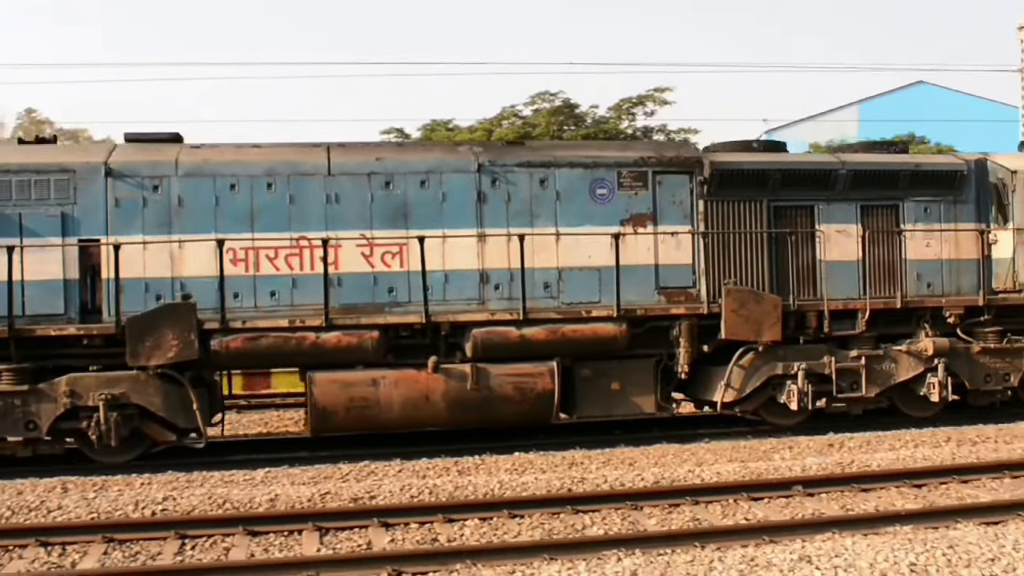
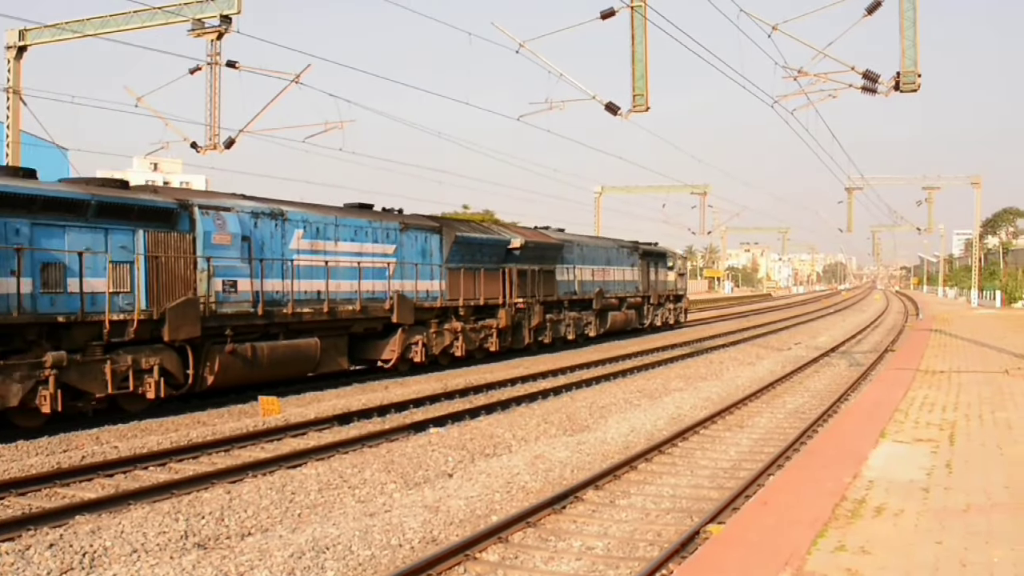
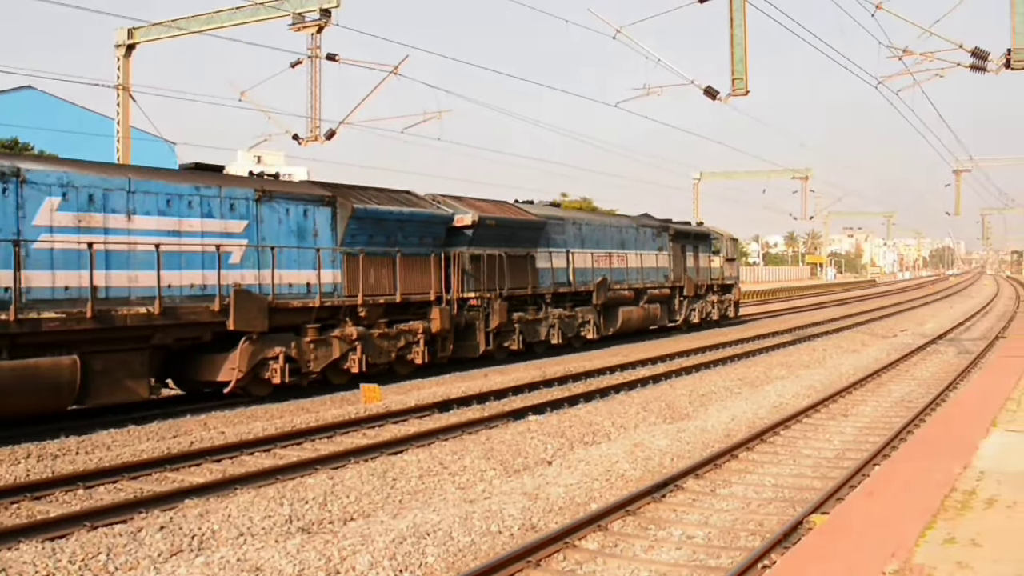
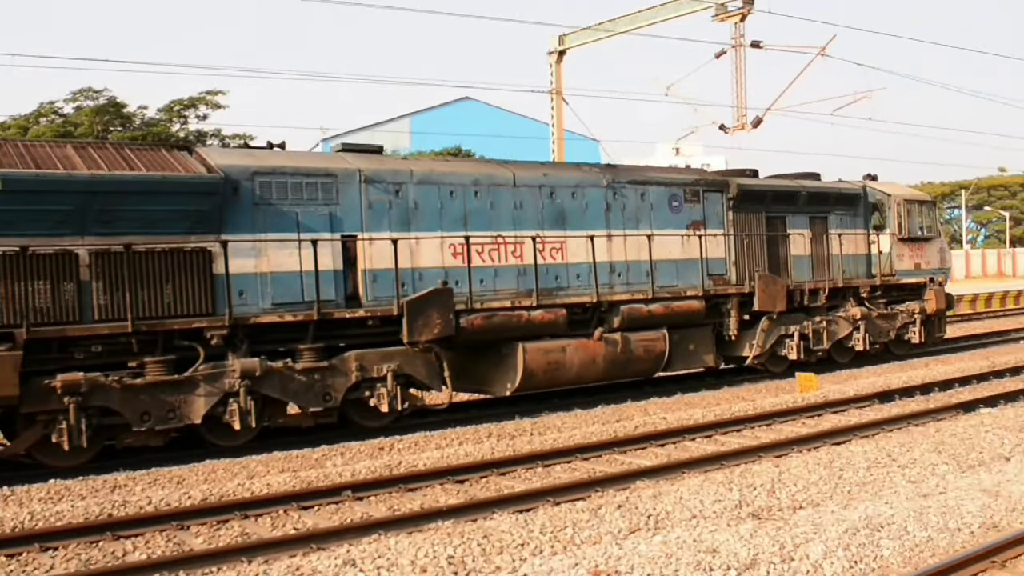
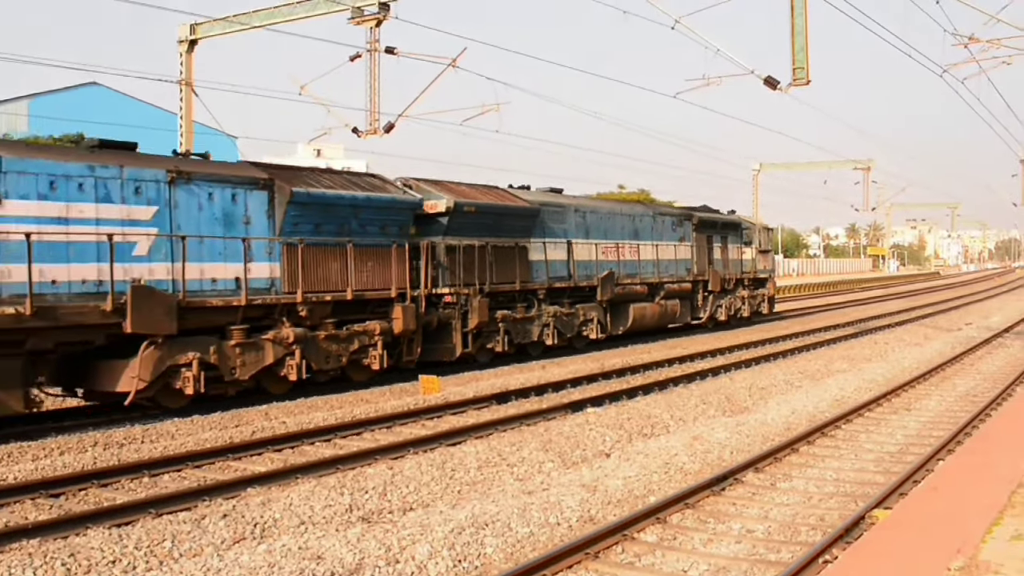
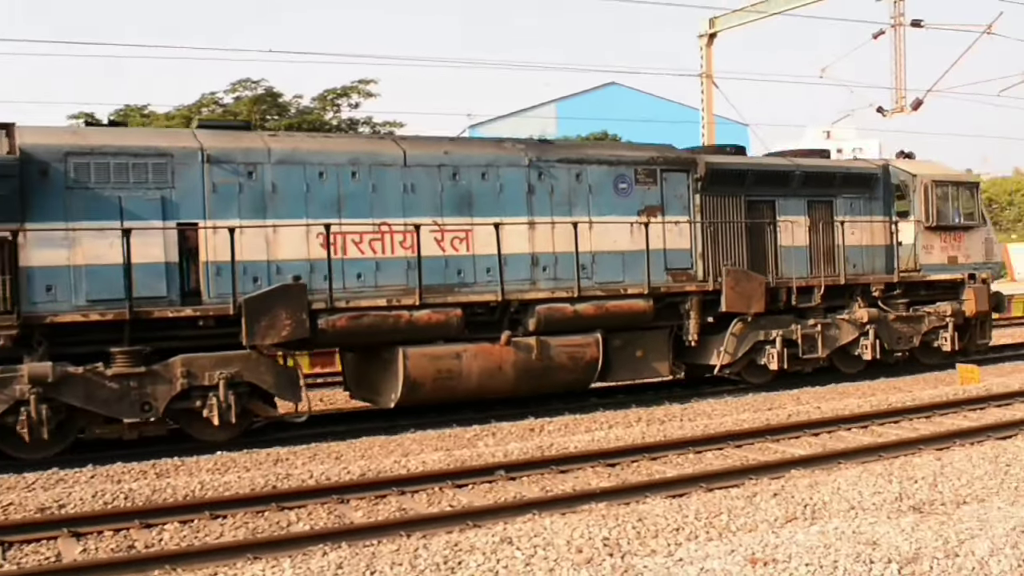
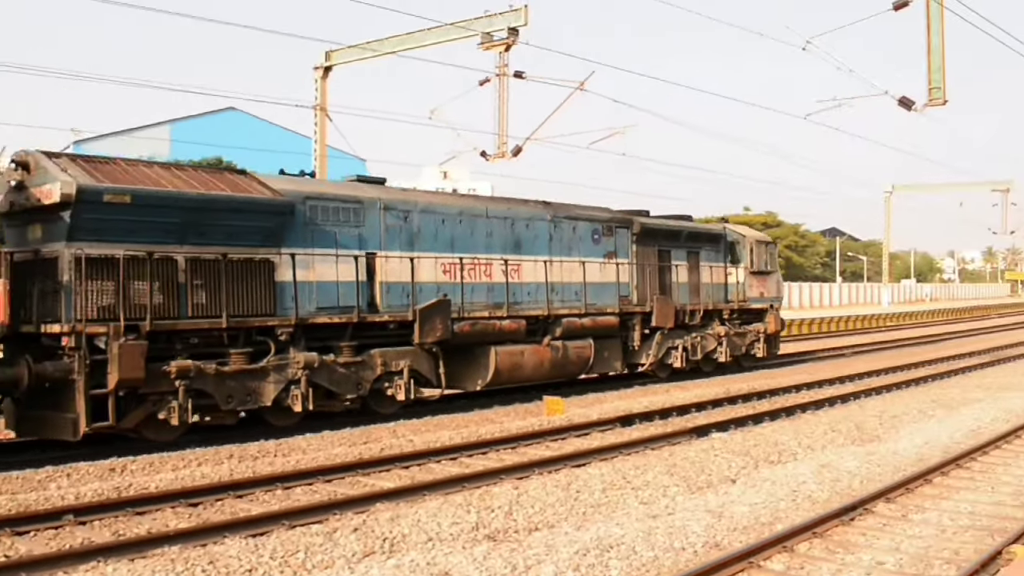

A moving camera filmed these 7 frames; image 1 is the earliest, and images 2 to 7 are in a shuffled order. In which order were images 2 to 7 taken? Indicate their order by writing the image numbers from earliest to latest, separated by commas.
6, 4, 7, 5, 3, 2
